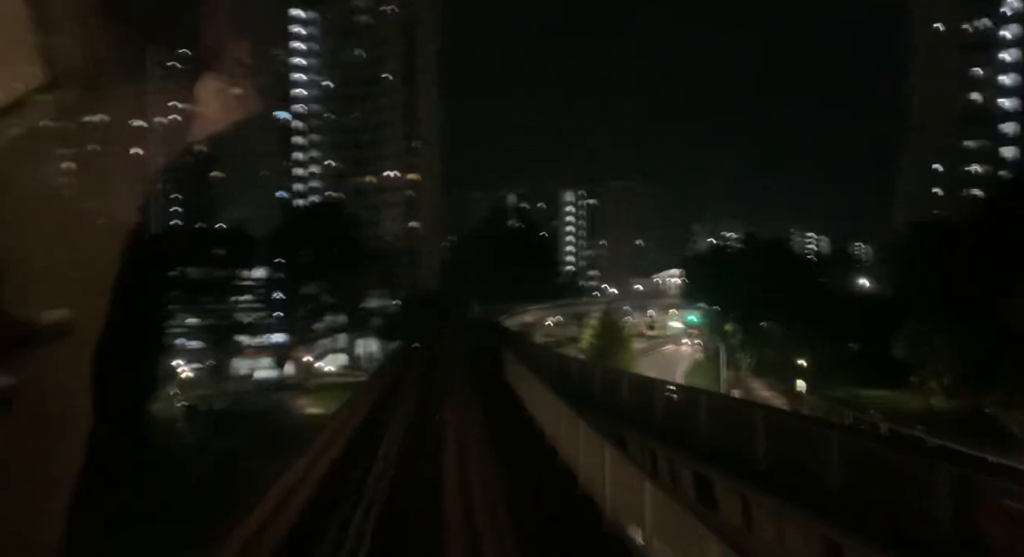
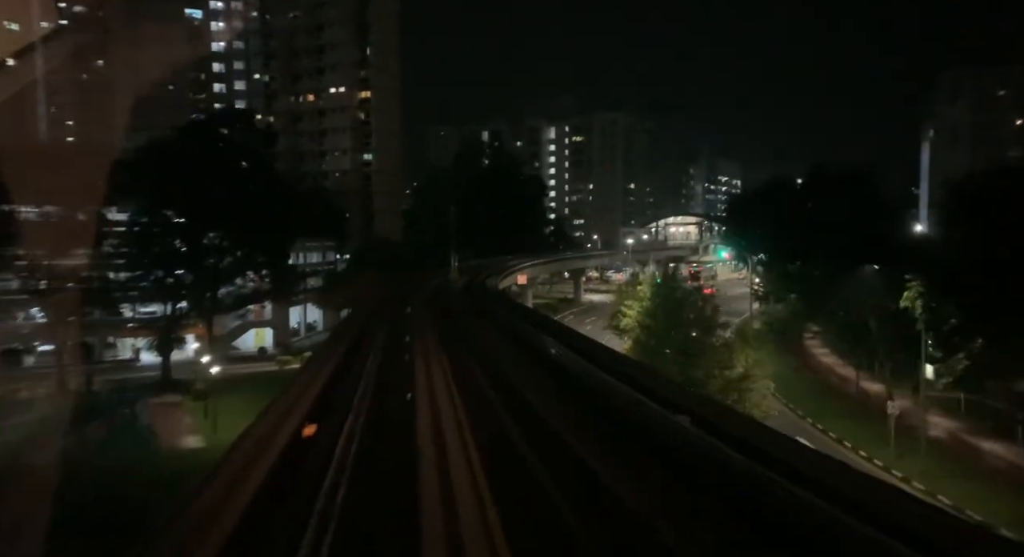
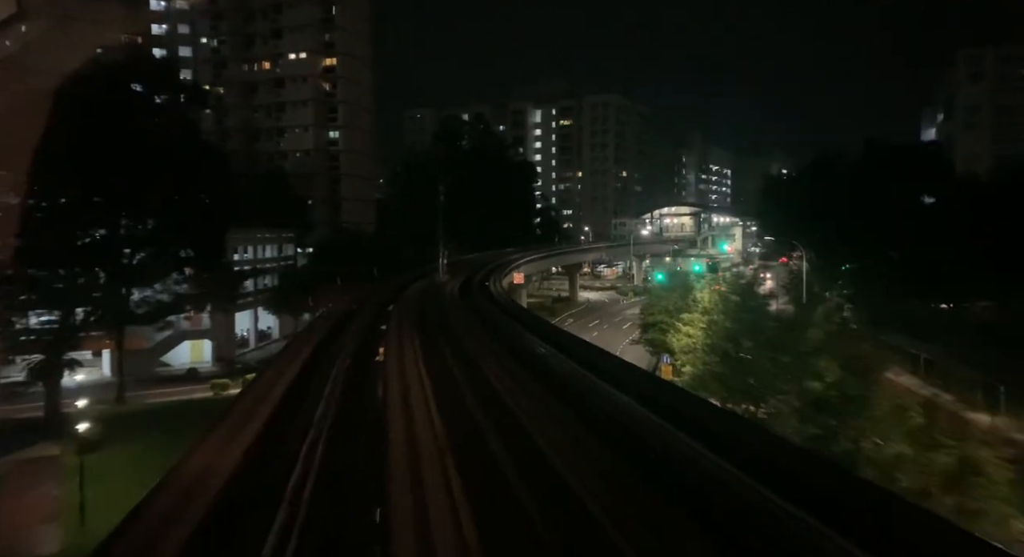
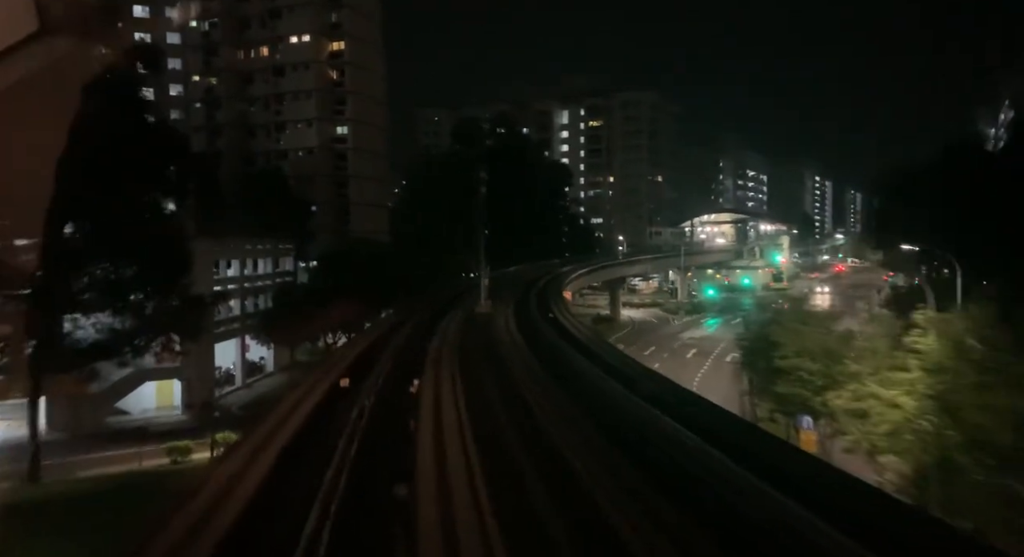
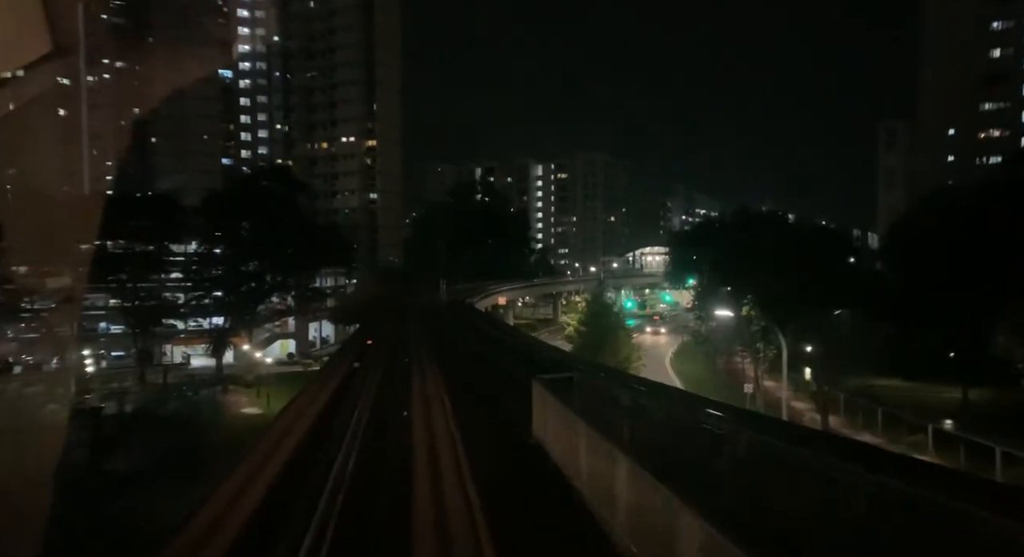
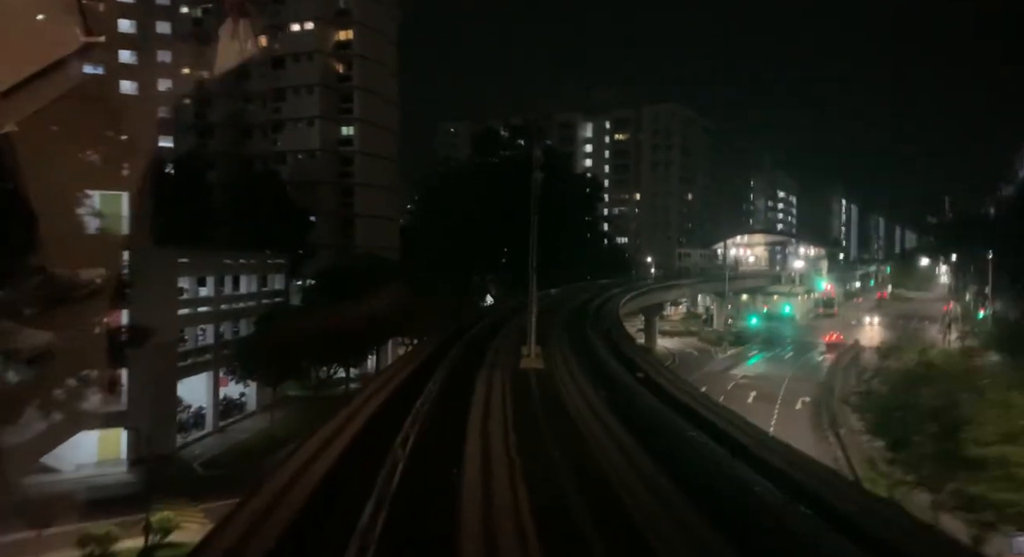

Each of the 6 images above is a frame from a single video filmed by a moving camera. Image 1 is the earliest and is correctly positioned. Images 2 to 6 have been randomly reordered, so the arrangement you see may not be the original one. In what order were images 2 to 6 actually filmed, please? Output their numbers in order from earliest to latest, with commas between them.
5, 2, 3, 4, 6
